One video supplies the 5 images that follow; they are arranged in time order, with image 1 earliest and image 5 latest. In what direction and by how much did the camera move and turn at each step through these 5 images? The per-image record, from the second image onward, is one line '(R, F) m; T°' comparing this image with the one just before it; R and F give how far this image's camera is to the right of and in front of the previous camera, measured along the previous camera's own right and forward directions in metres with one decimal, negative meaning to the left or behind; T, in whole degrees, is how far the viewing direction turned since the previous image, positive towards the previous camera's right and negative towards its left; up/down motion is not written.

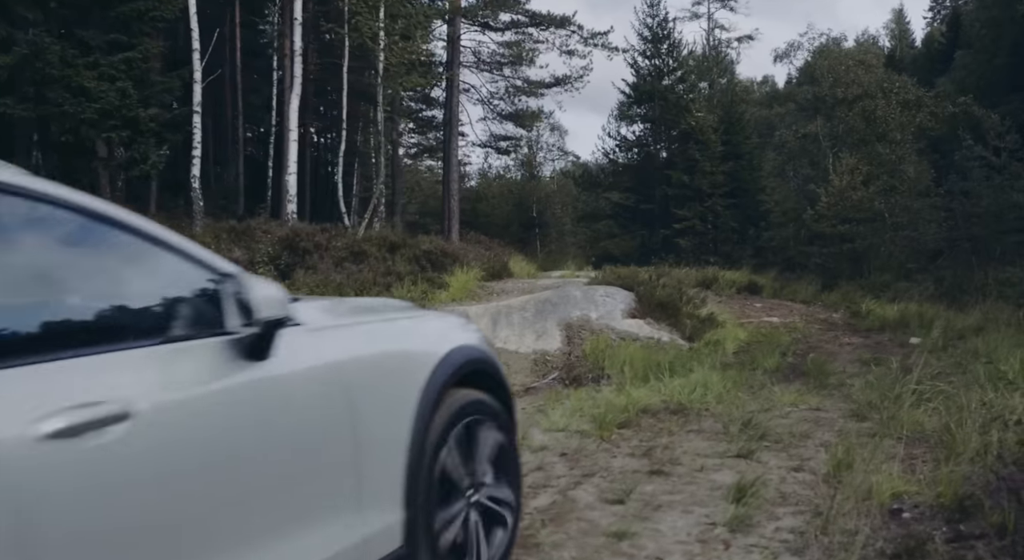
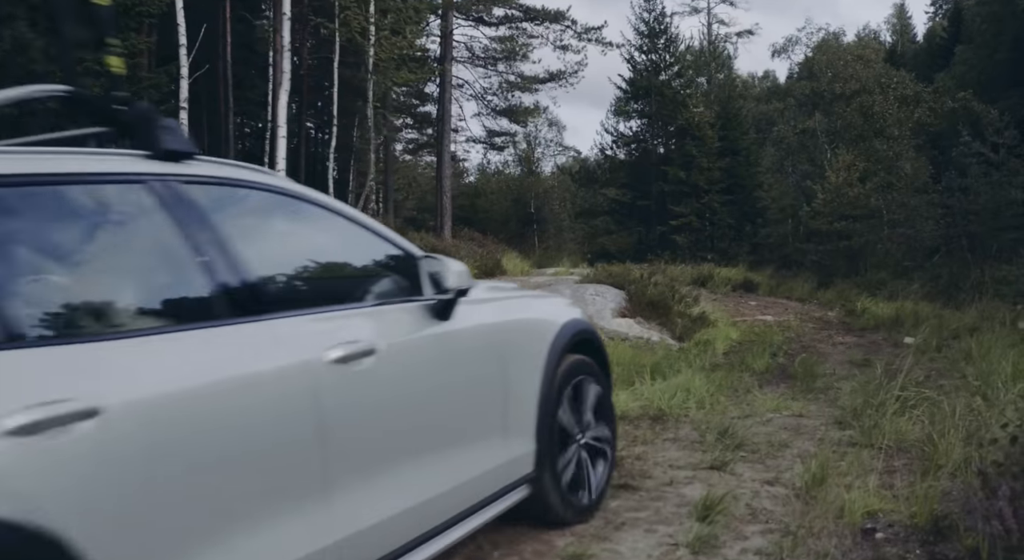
(+0.2, +0.2) m; 0°
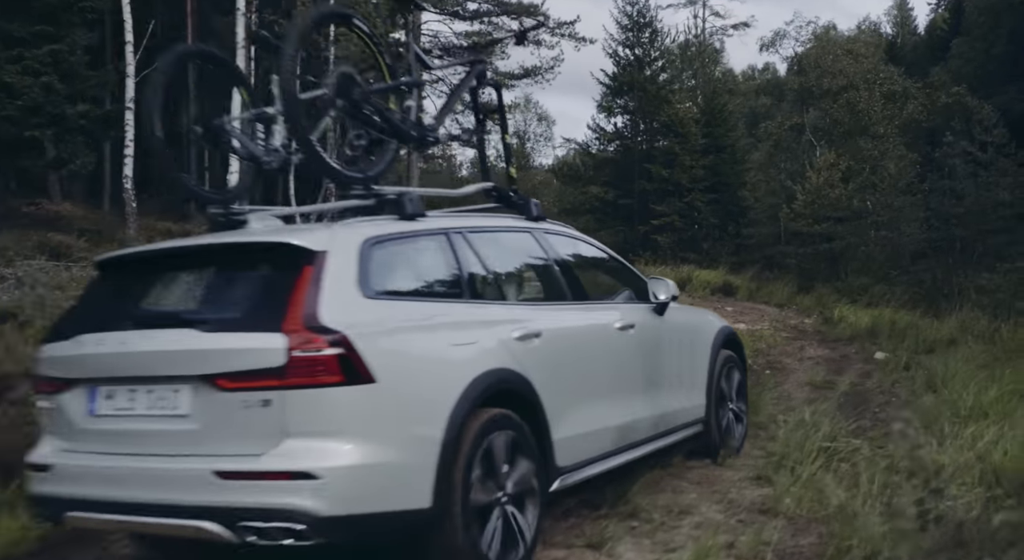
(+0.7, +0.6) m; 0°
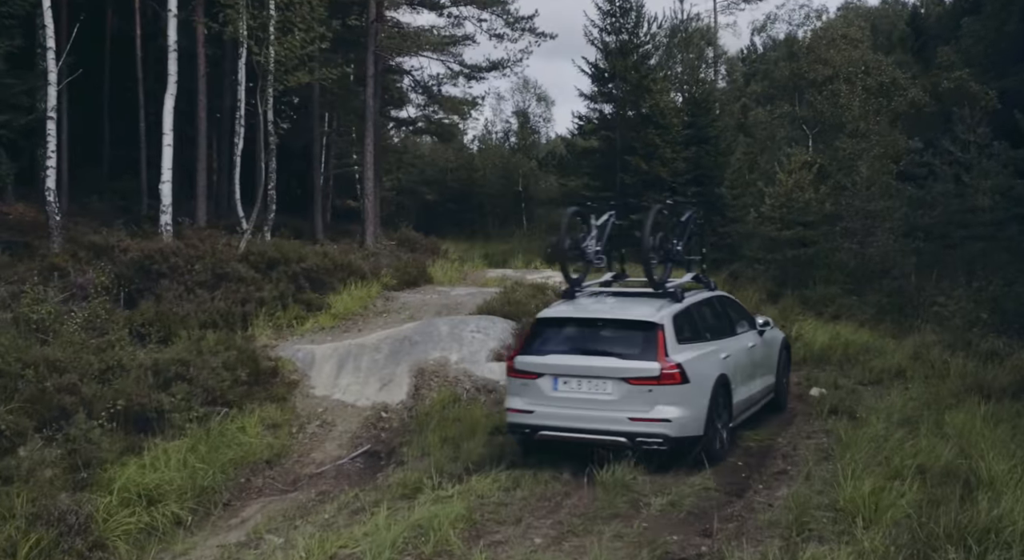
(+1.4, +0.7) m; -2°
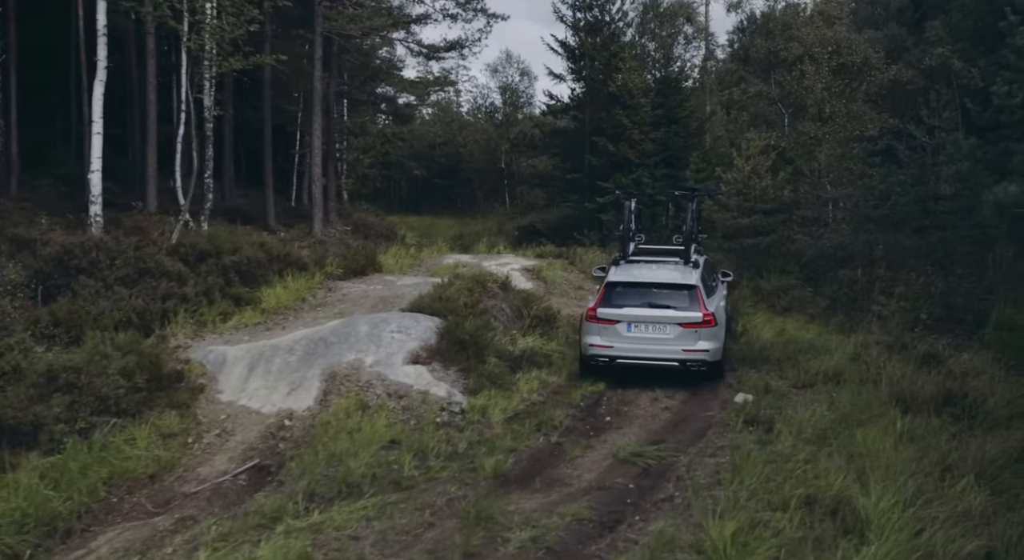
(+1.1, +0.4) m; 0°
